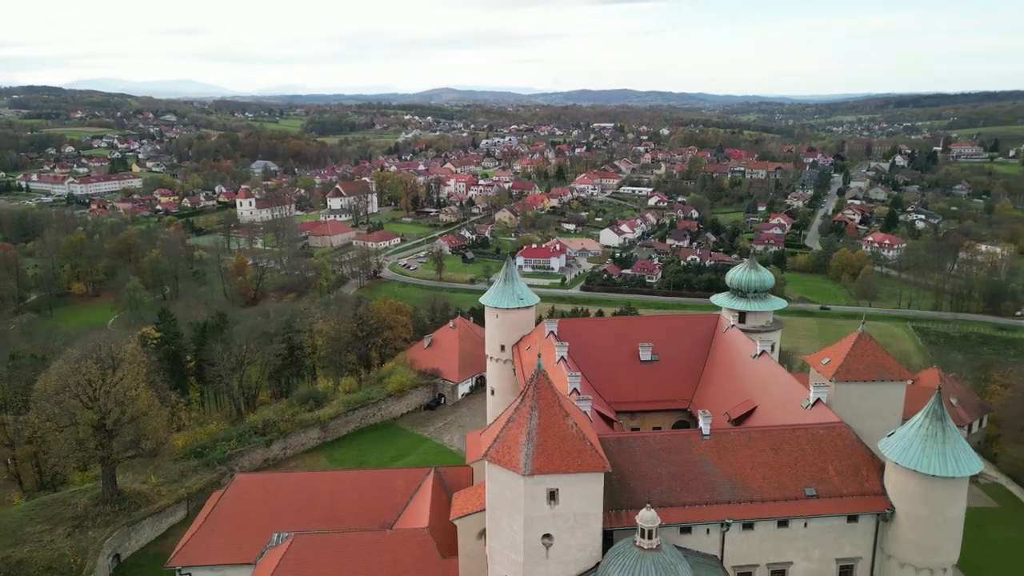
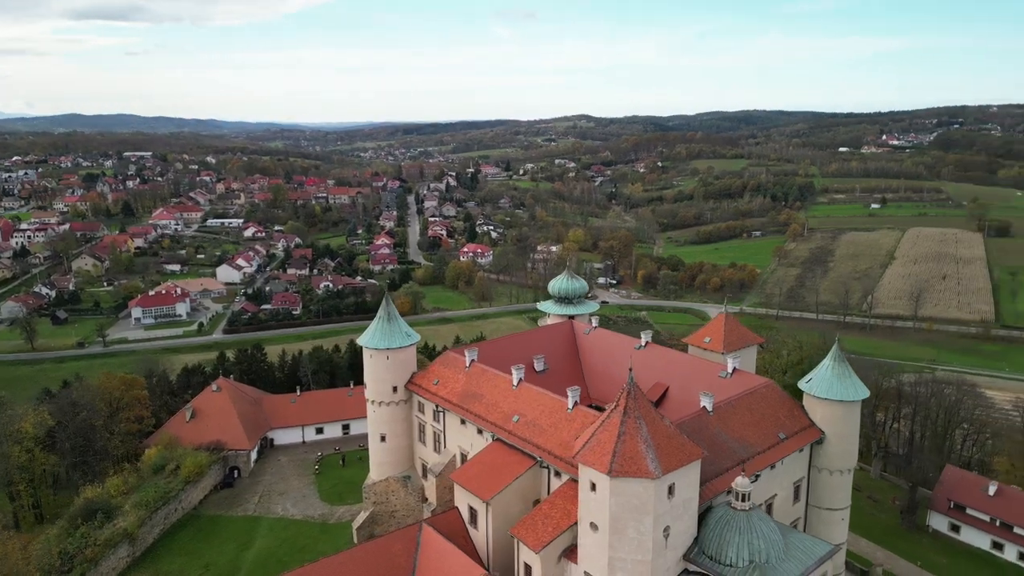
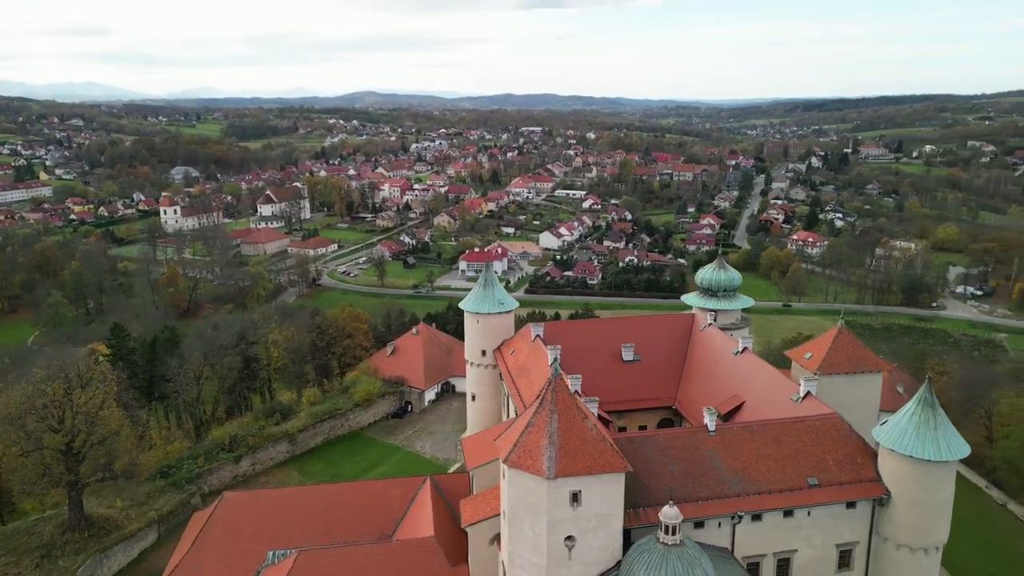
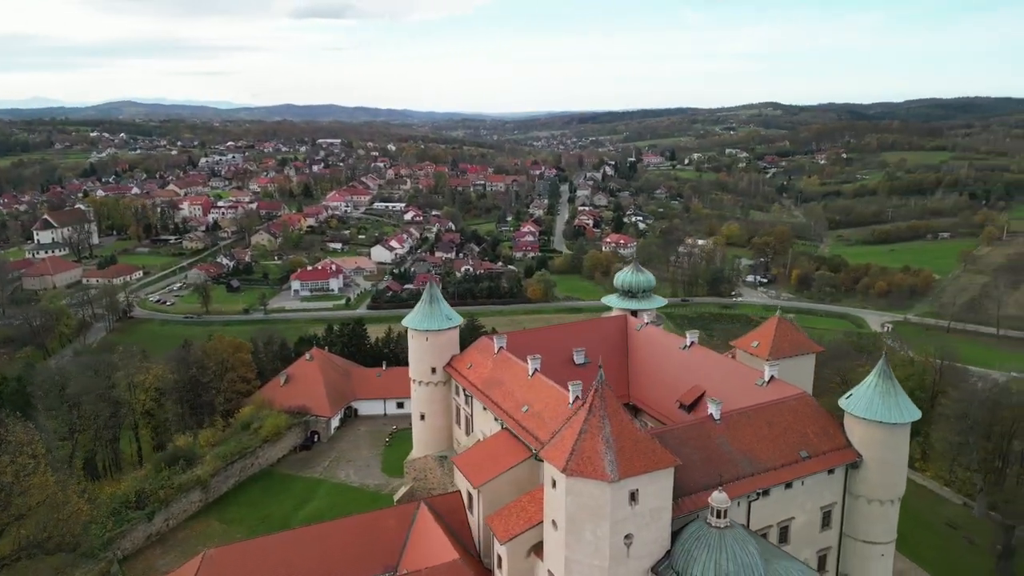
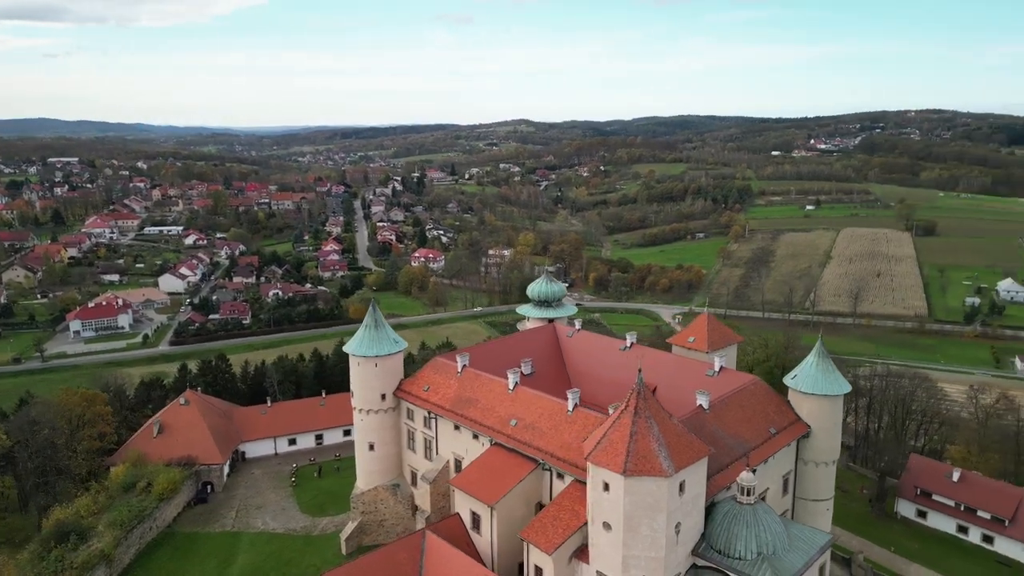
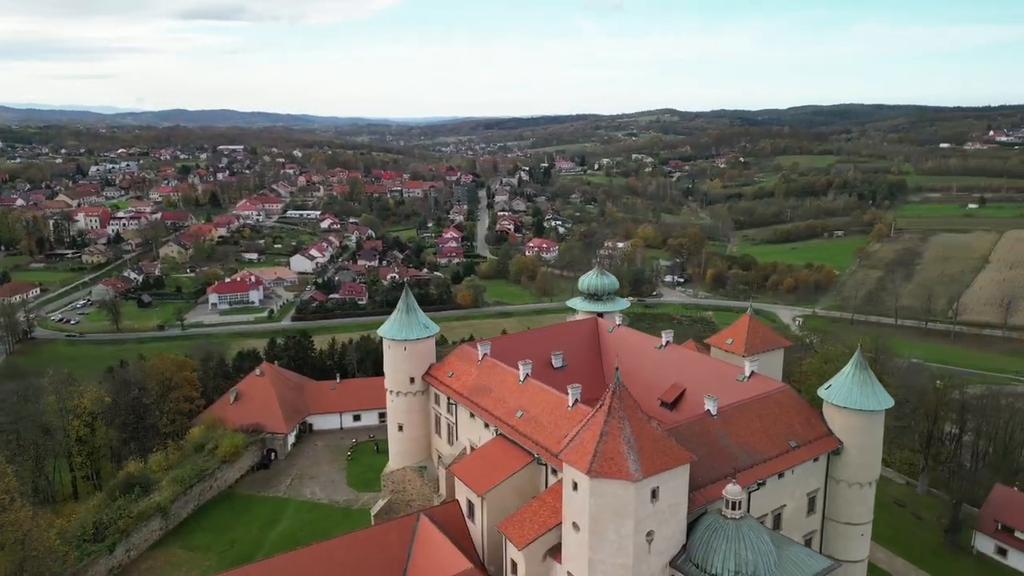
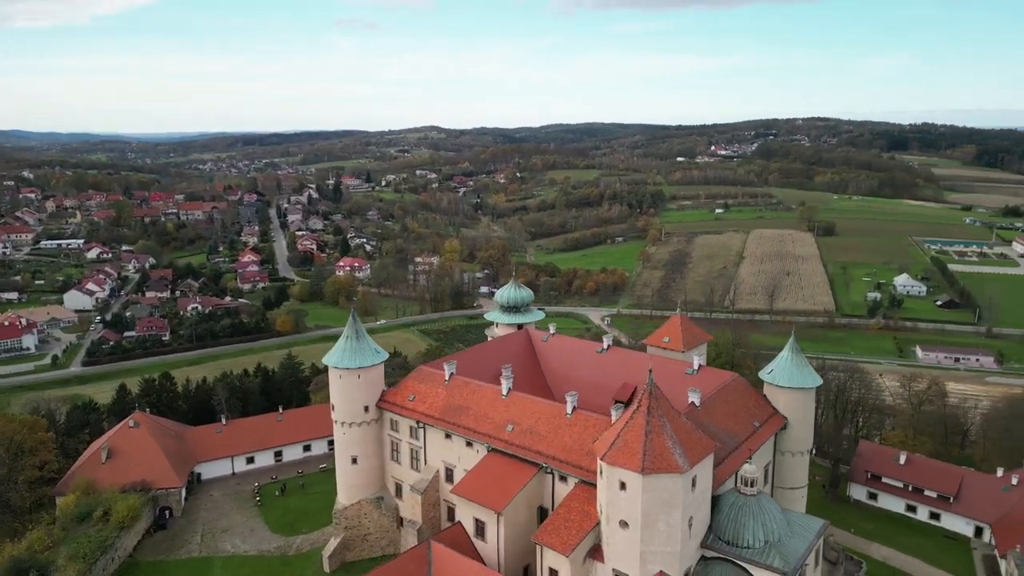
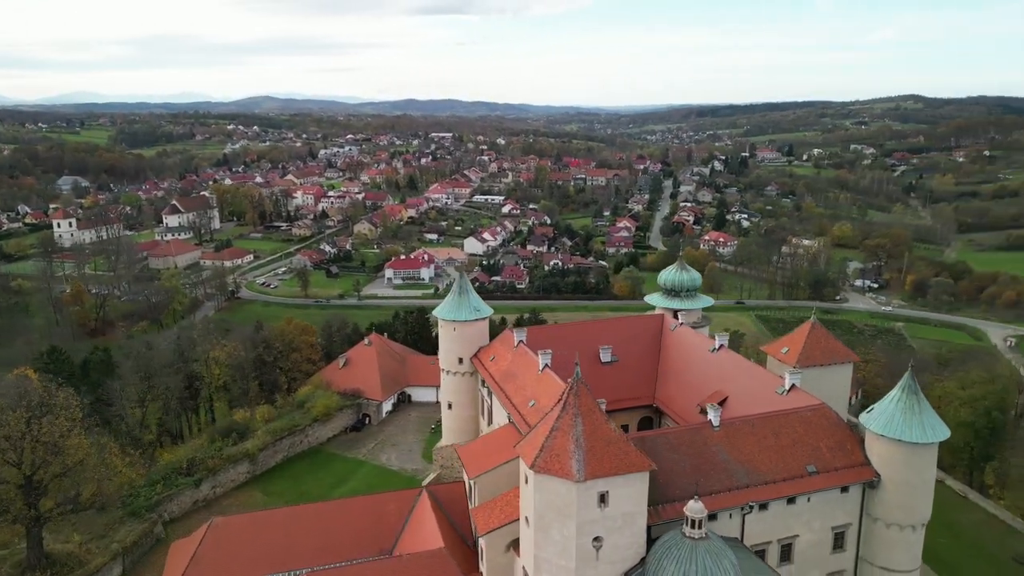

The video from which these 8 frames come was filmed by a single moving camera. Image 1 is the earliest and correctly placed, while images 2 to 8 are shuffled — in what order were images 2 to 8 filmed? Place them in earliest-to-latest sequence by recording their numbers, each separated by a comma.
3, 8, 4, 6, 2, 5, 7
